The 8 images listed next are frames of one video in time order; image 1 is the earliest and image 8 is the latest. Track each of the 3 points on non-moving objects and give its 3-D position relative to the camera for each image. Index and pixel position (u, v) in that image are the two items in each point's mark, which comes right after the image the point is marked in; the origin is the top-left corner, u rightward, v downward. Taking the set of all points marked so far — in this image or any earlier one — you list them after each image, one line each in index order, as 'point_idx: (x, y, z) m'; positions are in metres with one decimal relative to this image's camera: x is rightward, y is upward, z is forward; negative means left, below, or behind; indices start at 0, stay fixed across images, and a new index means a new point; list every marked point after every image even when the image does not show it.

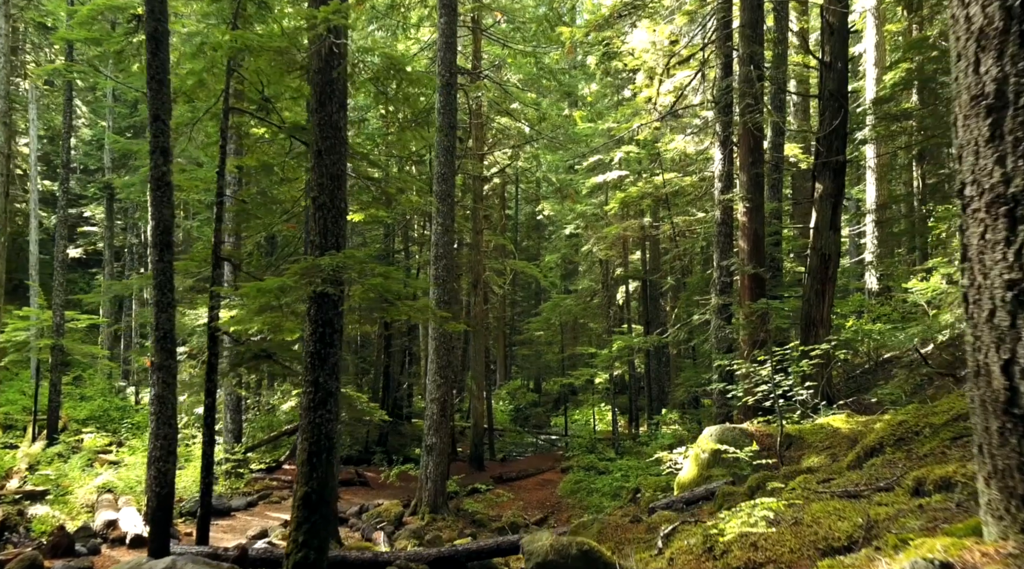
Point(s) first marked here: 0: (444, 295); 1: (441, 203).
0: (-1.4, -0.2, +17.6) m
1: (-1.4, +1.6, +17.8) m
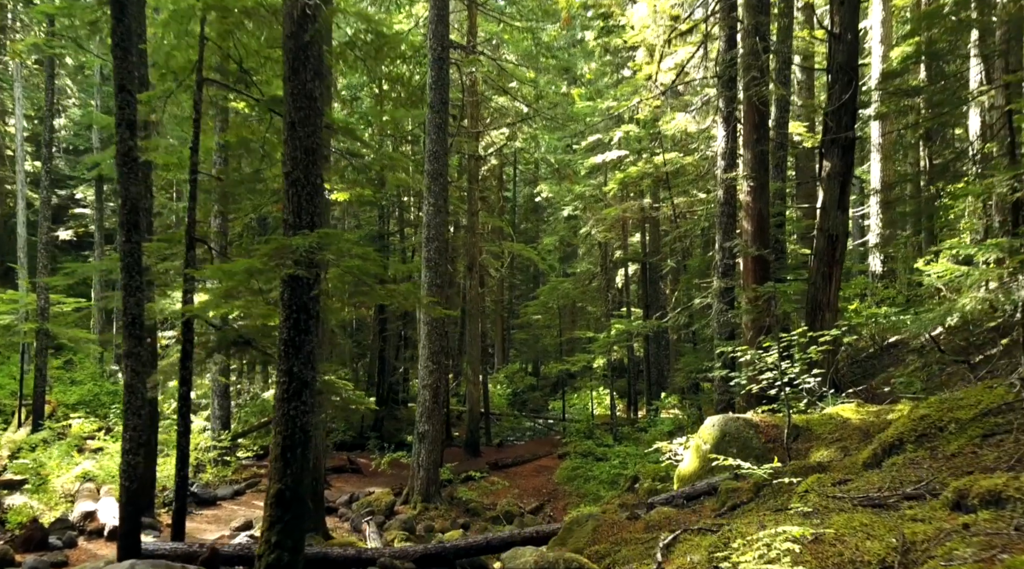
0: (-1.5, +0.1, +17.0) m
1: (-1.5, +2.0, +17.2) m
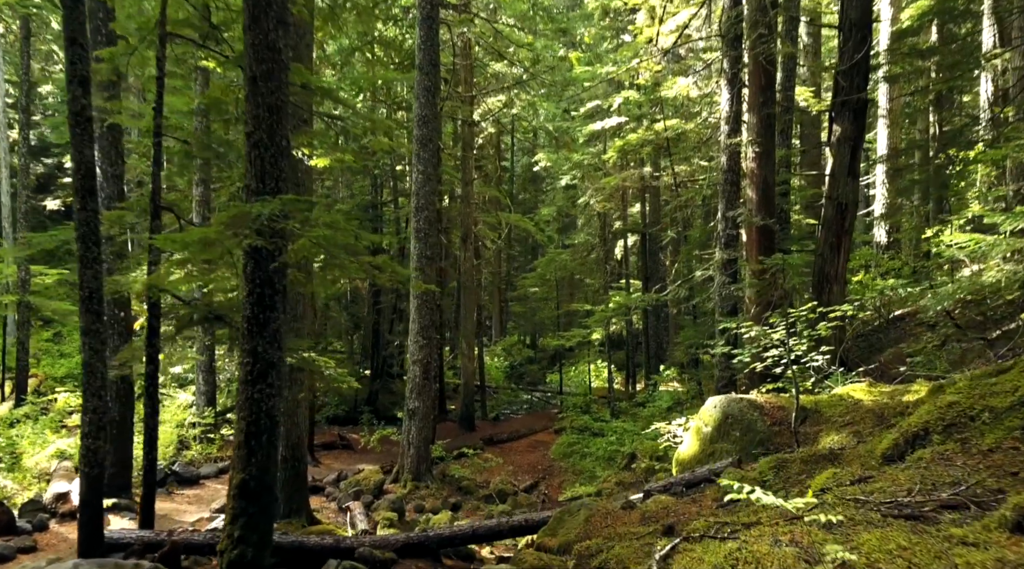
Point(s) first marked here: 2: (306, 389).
0: (-1.6, +0.6, +16.3) m
1: (-1.7, +2.5, +16.4) m
2: (-3.0, -1.5, +13.2) m
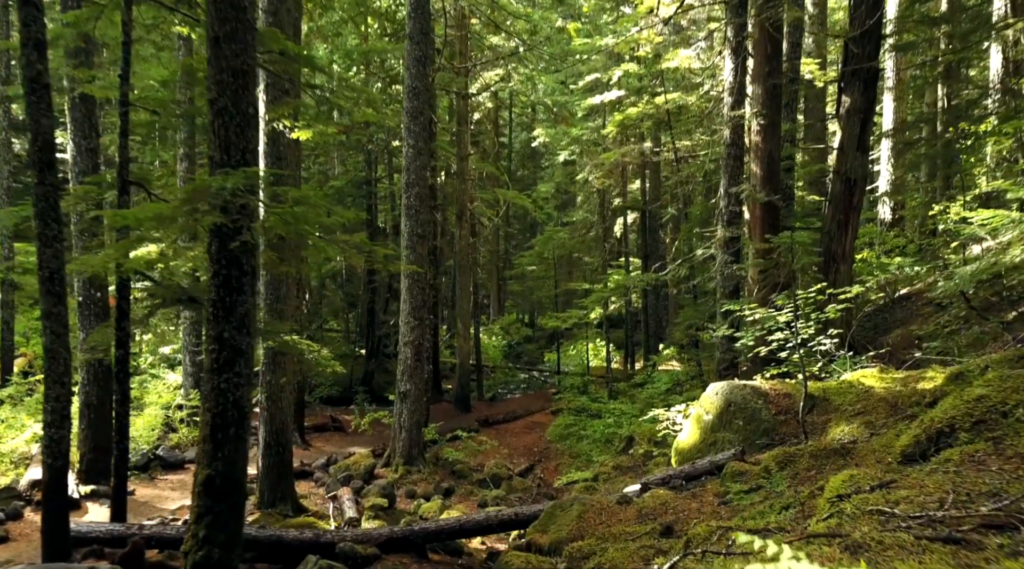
0: (-1.7, +1.0, +15.7) m
1: (-1.8, +2.8, +15.8) m
2: (-3.1, -1.2, +12.7) m
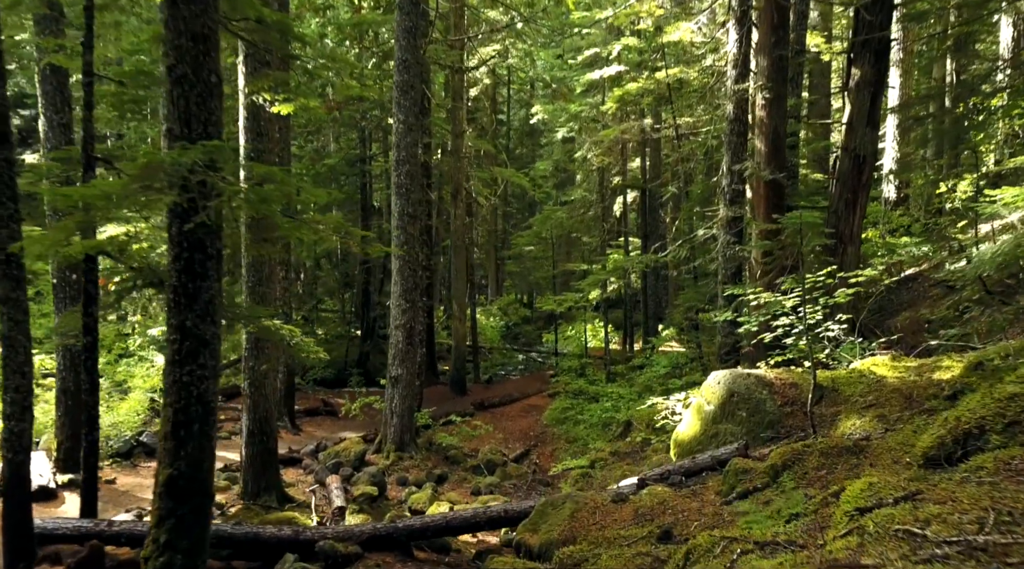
0: (-1.8, +1.3, +15.1) m
1: (-1.8, +3.2, +15.2) m
2: (-3.2, -1.0, +12.2) m
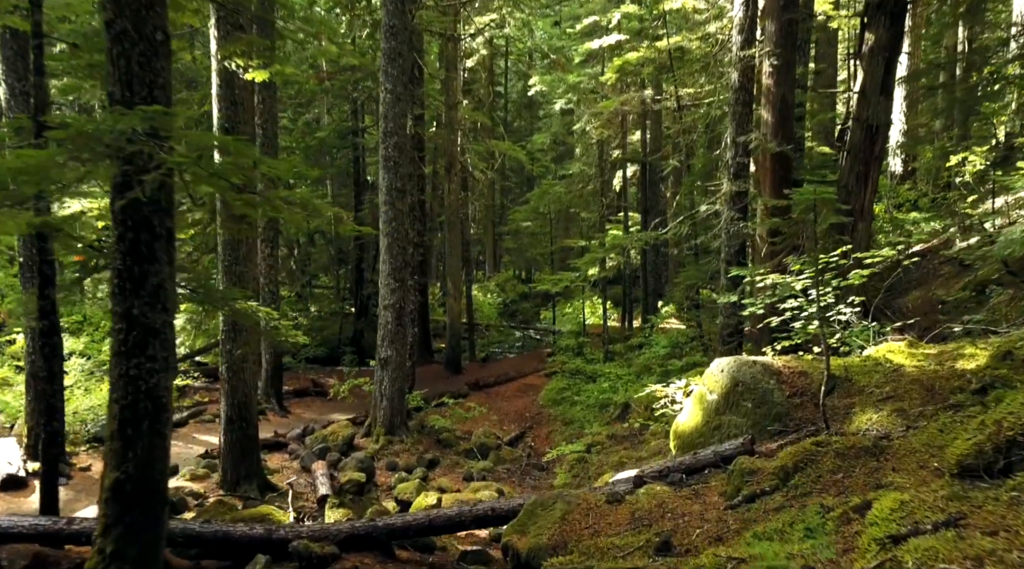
0: (-1.9, +1.7, +14.4) m
1: (-2.0, +3.5, +14.5) m
2: (-3.3, -0.7, +11.6) m
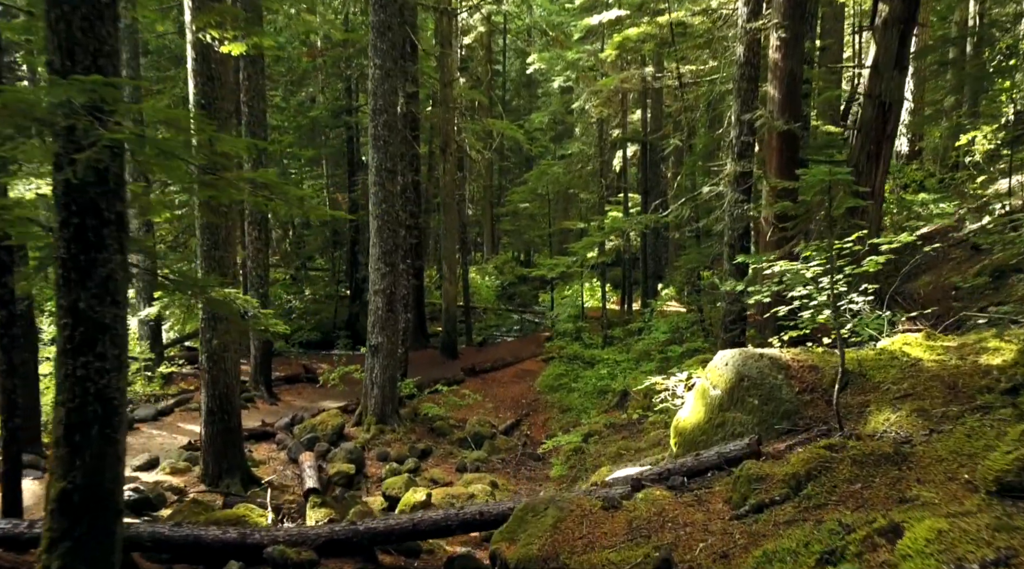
0: (-2.0, +1.9, +13.9) m
1: (-2.0, +3.8, +13.9) m
2: (-3.4, -0.5, +11.0) m
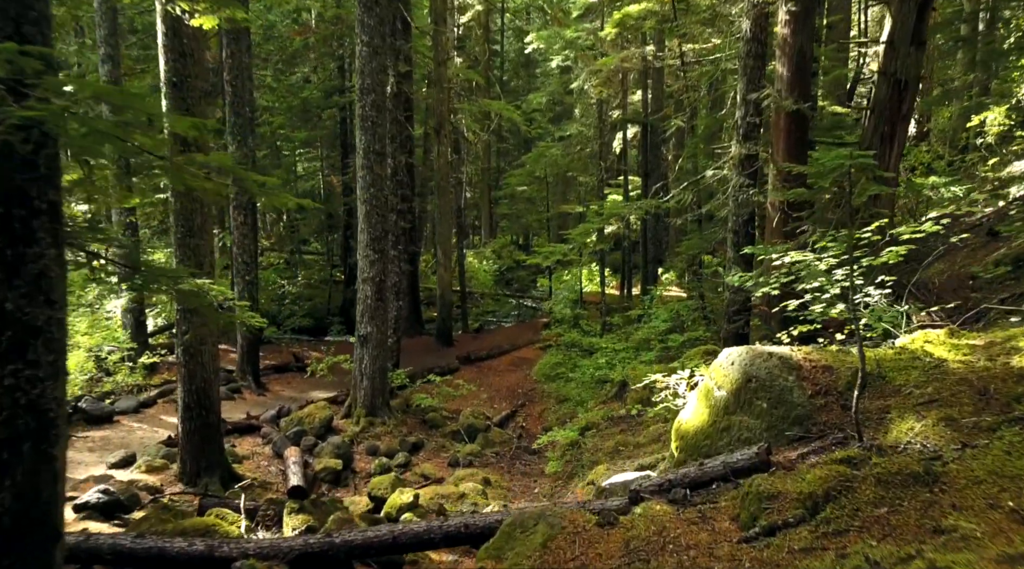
0: (-2.0, +2.1, +13.3) m
1: (-2.1, +3.9, +13.2) m
2: (-3.5, -0.4, +10.5) m
